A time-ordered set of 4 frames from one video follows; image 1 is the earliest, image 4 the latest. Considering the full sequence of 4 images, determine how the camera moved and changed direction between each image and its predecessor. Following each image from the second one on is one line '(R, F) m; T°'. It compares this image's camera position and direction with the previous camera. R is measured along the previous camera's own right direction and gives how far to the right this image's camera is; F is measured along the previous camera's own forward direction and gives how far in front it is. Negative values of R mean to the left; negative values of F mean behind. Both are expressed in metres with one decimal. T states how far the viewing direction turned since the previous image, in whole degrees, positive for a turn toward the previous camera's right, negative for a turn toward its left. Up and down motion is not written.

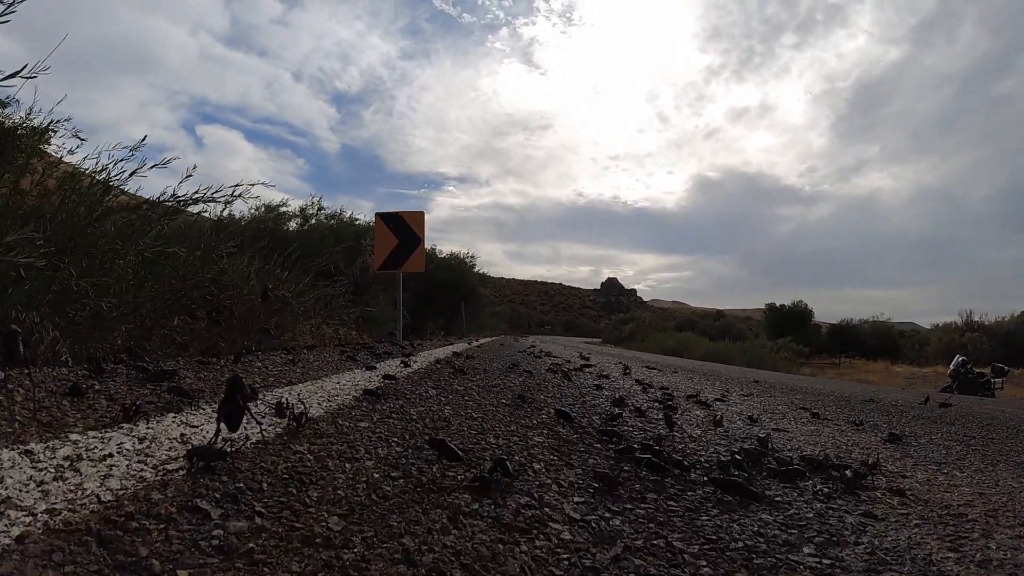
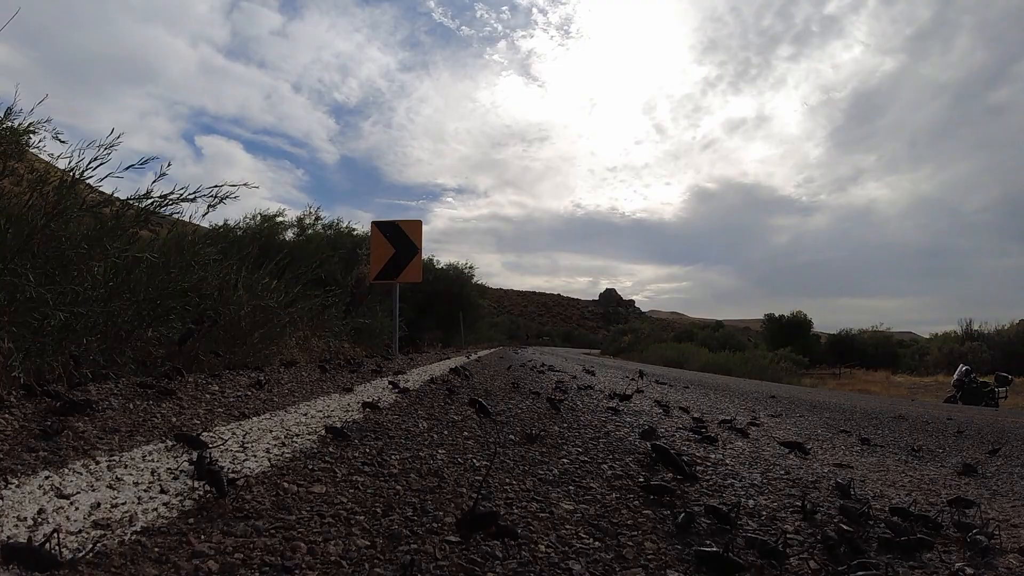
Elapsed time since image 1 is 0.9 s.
(0.0, +0.4) m; 0°
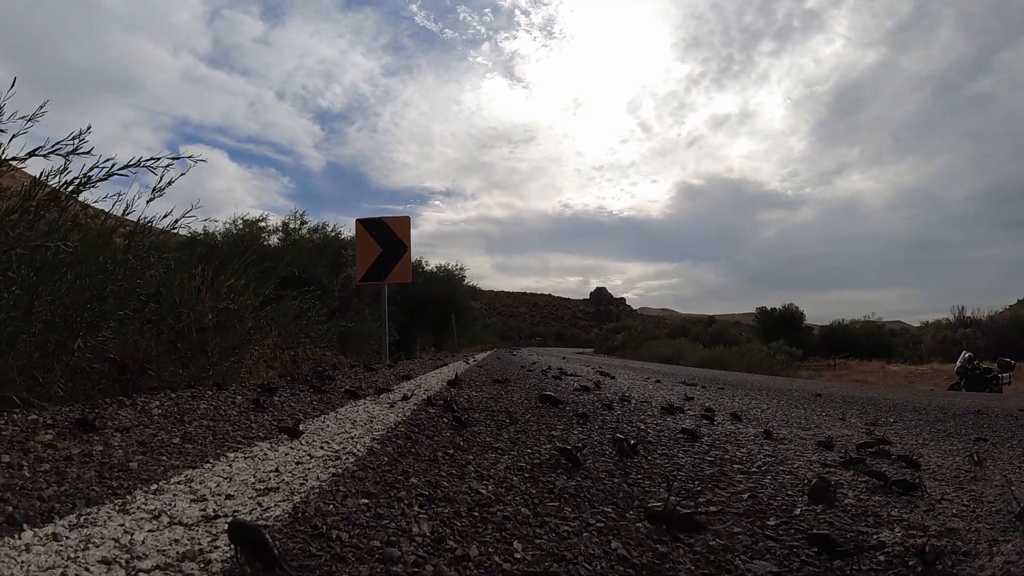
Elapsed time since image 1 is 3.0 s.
(-0.1, +0.9) m; +1°
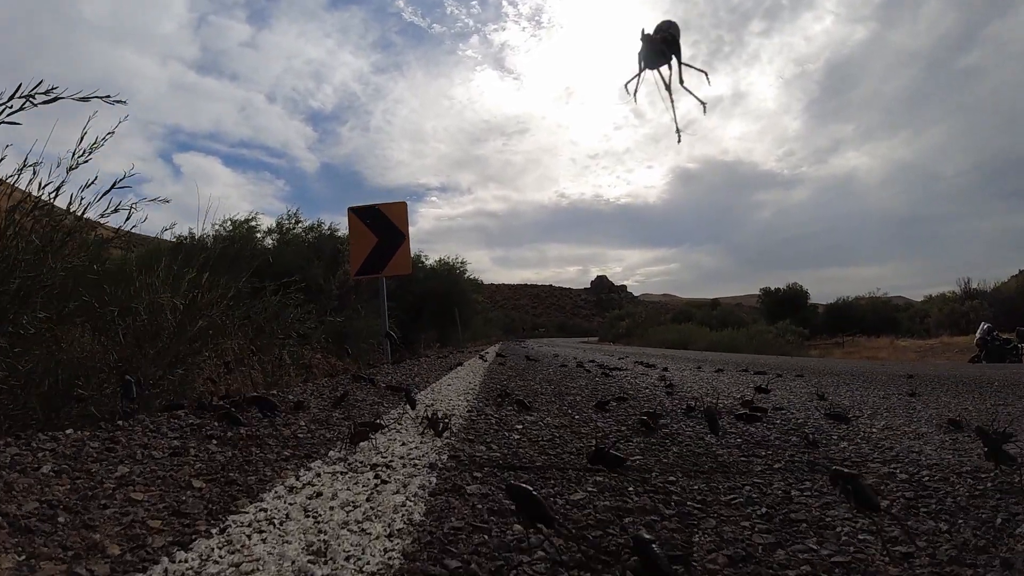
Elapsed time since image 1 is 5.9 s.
(-0.2, +1.0) m; 0°
